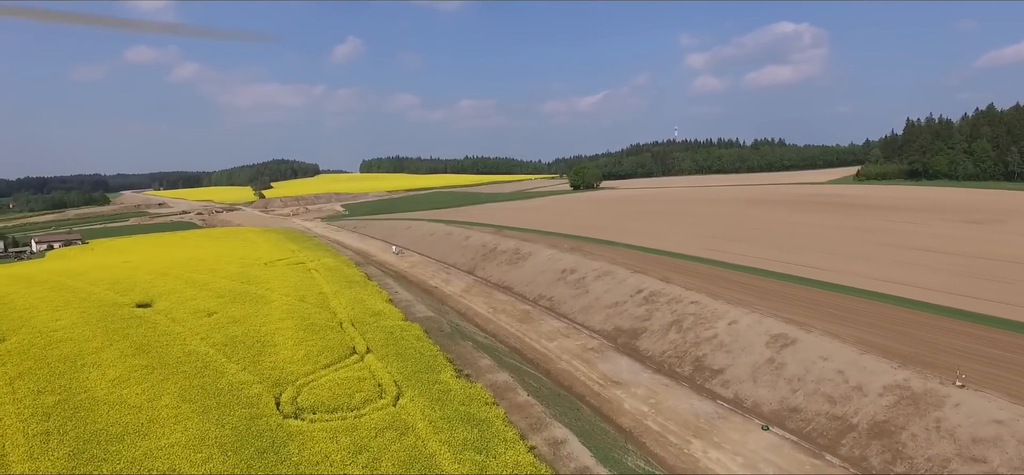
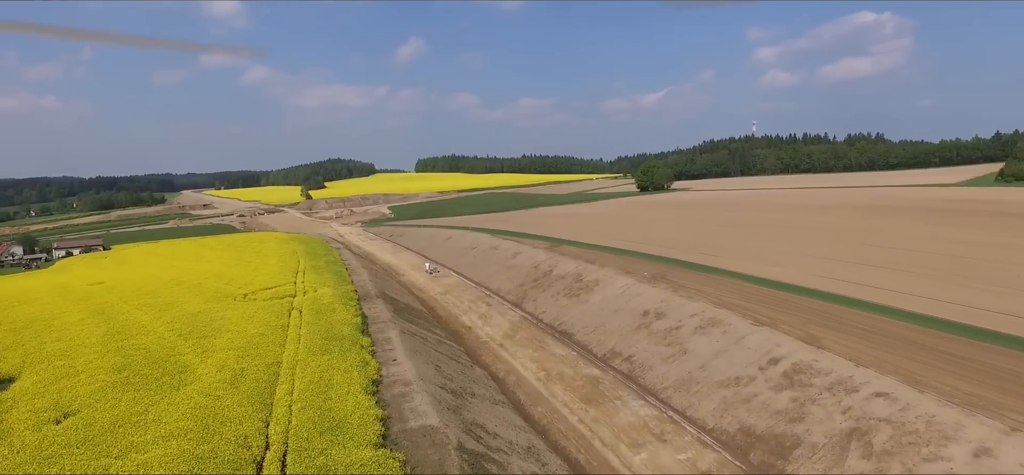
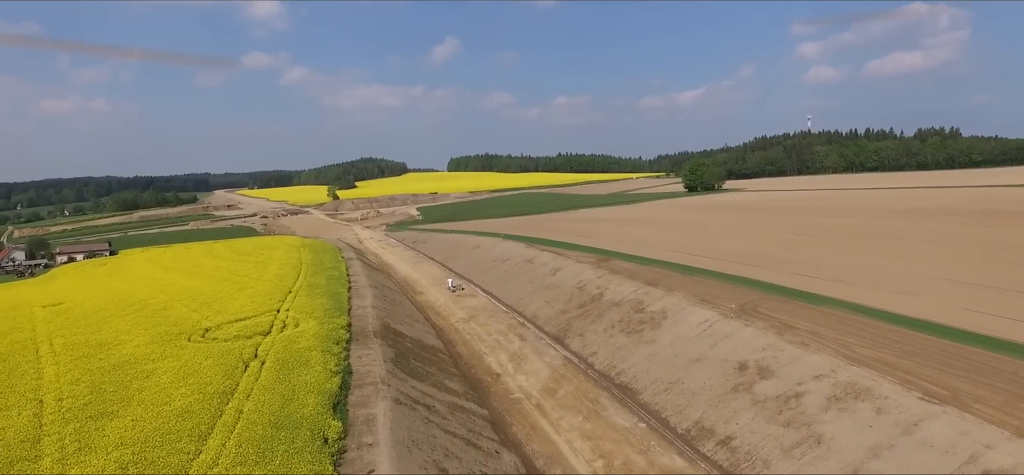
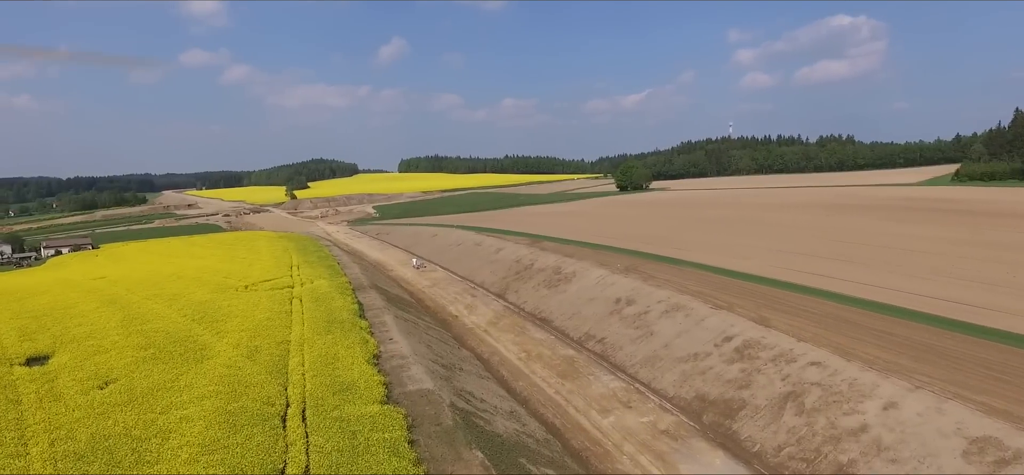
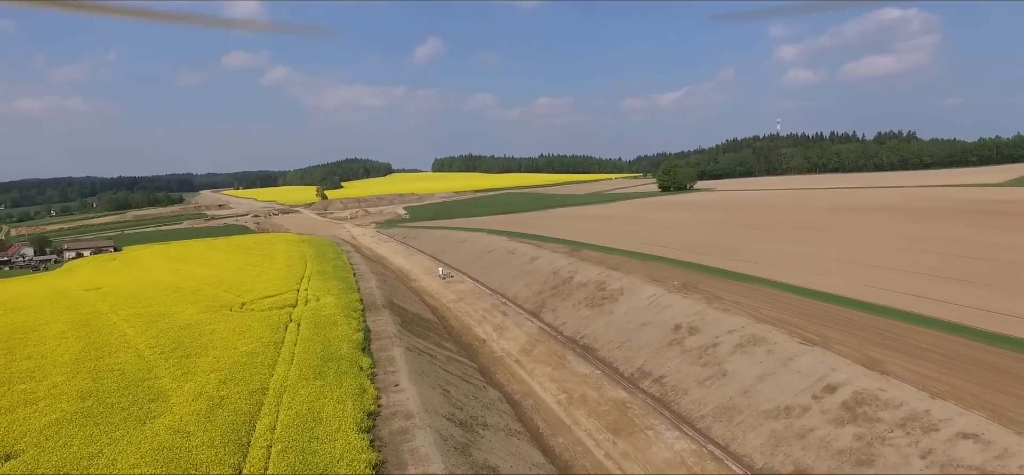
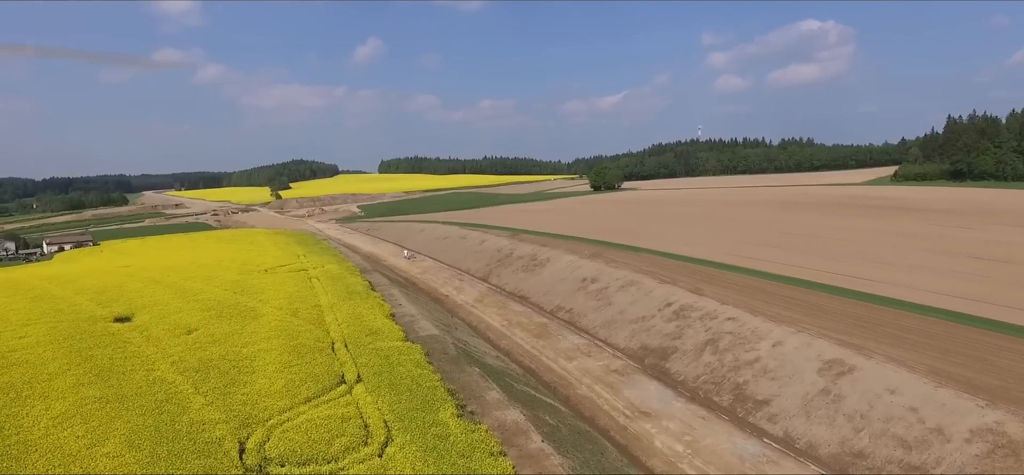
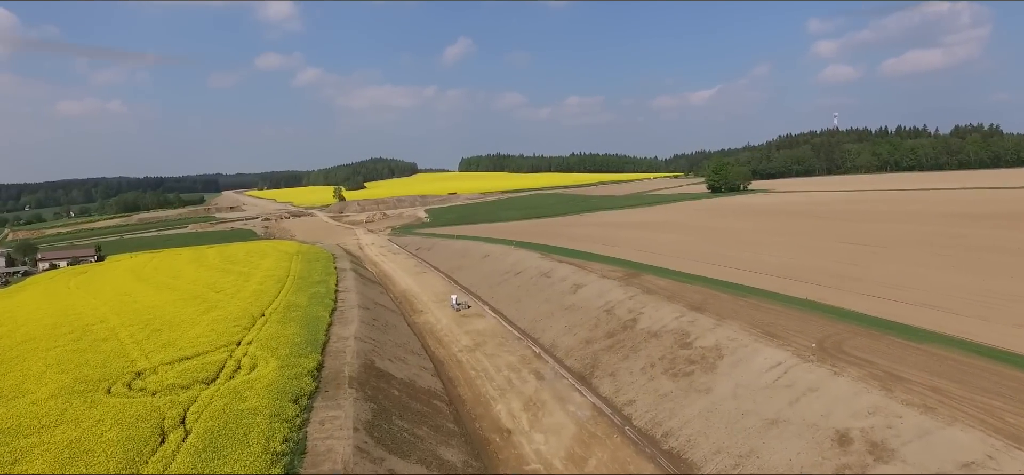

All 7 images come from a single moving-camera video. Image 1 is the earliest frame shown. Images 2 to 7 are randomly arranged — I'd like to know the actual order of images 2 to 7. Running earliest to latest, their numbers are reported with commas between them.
6, 4, 2, 5, 3, 7
